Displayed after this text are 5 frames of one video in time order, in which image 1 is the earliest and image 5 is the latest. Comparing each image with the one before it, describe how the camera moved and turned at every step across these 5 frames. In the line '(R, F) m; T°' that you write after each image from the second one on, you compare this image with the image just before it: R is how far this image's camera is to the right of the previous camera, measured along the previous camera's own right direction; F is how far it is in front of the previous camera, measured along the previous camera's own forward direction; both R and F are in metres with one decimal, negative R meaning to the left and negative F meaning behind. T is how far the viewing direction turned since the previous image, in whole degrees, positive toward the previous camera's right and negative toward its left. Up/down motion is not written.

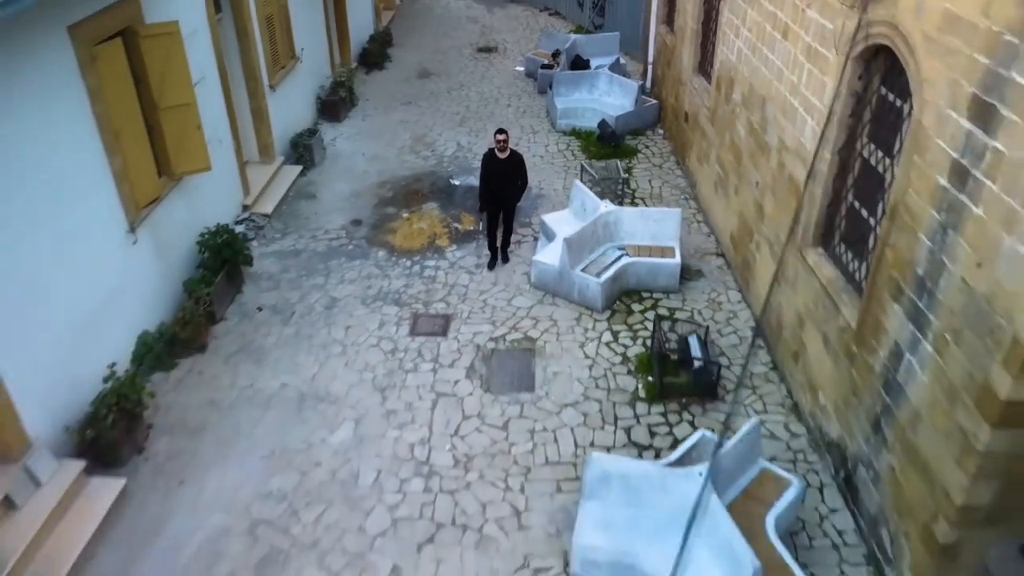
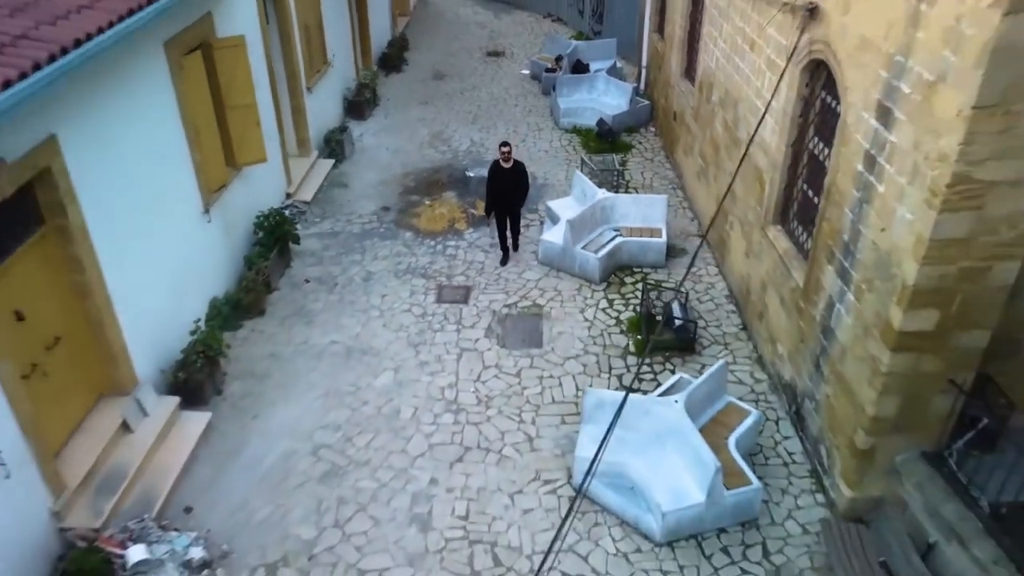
(-0.1, -1.2) m; 0°
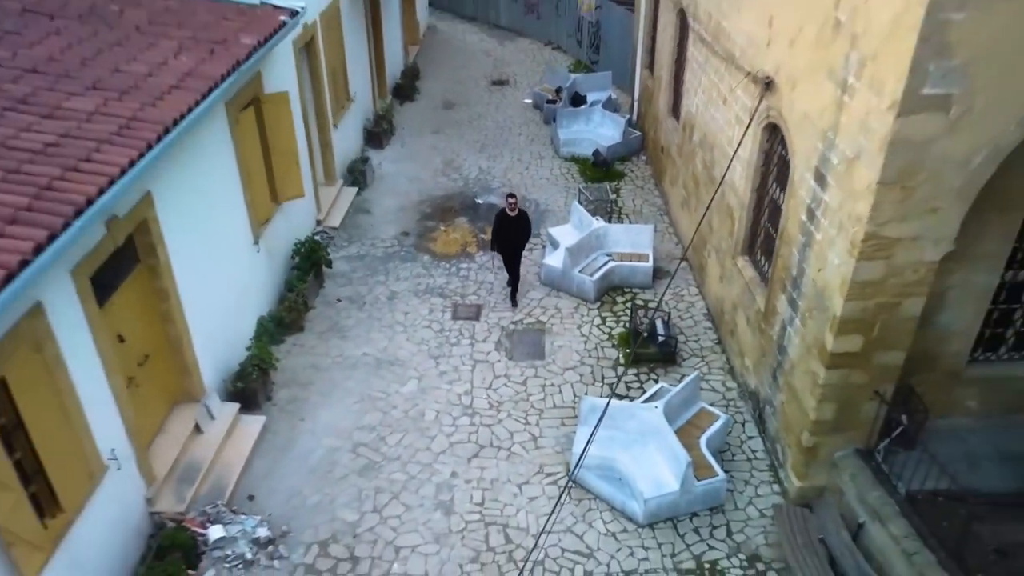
(-0.1, -1.1) m; 0°
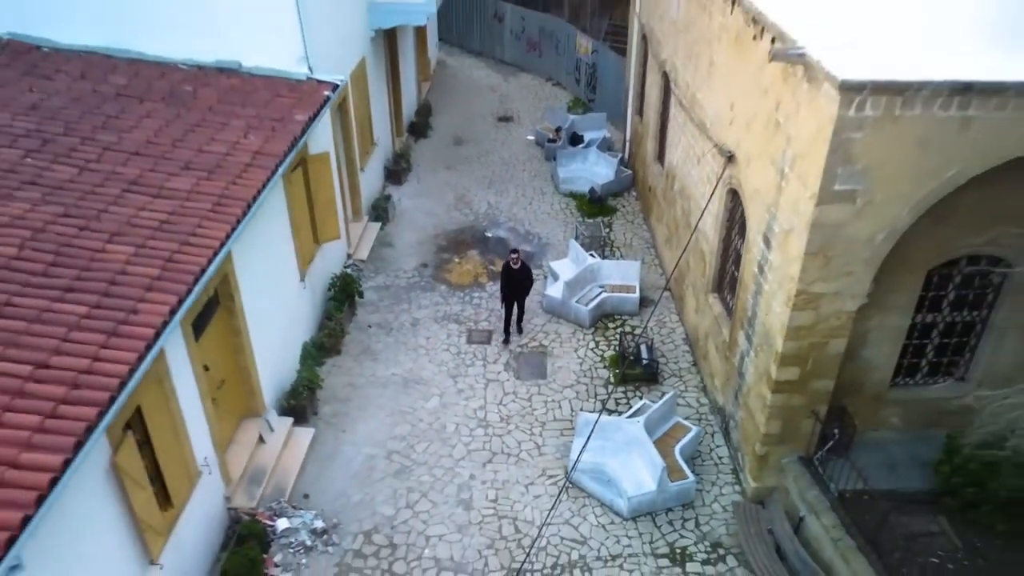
(-0.1, -1.5) m; 0°
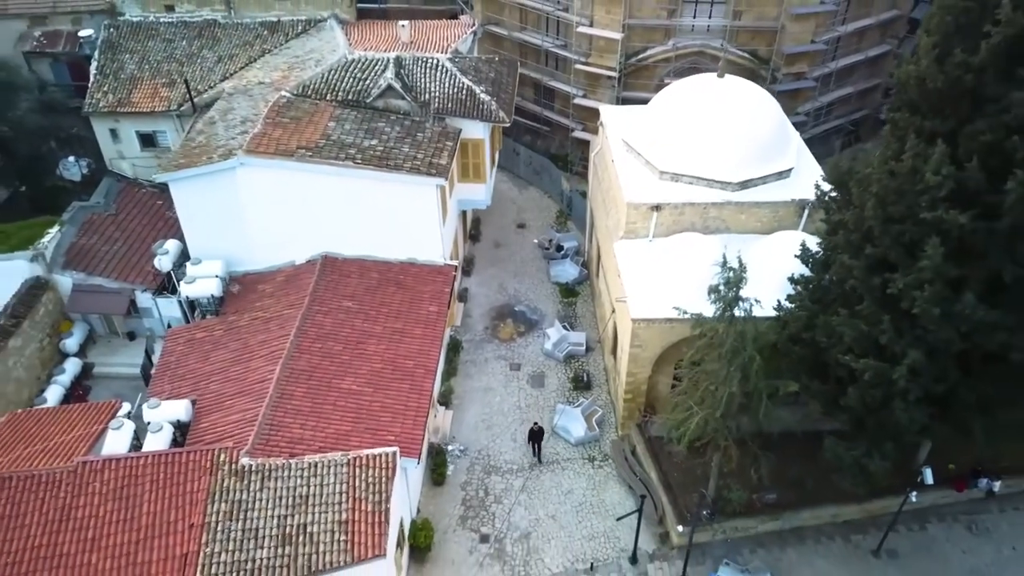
(-0.5, -13.0) m; 0°
